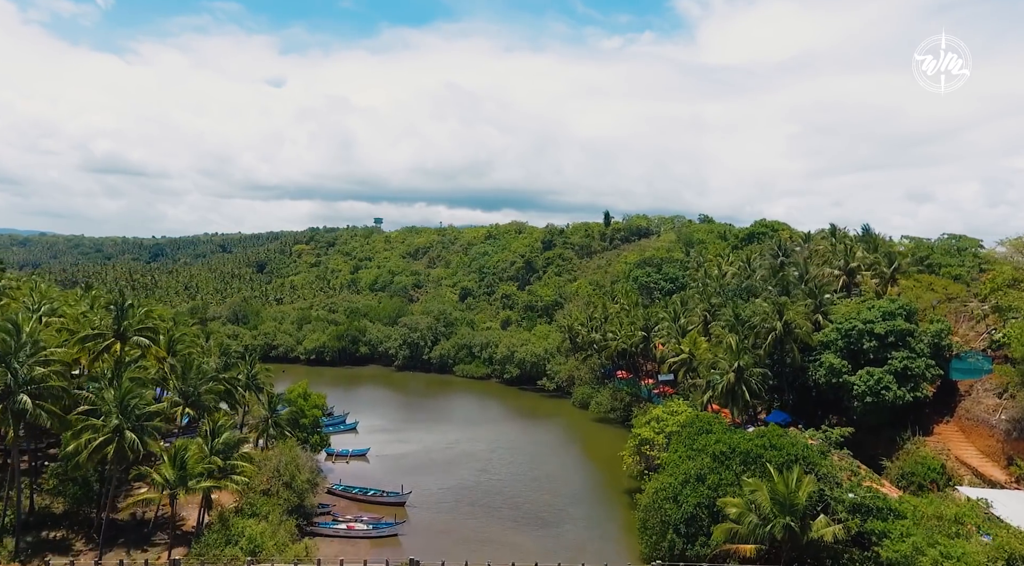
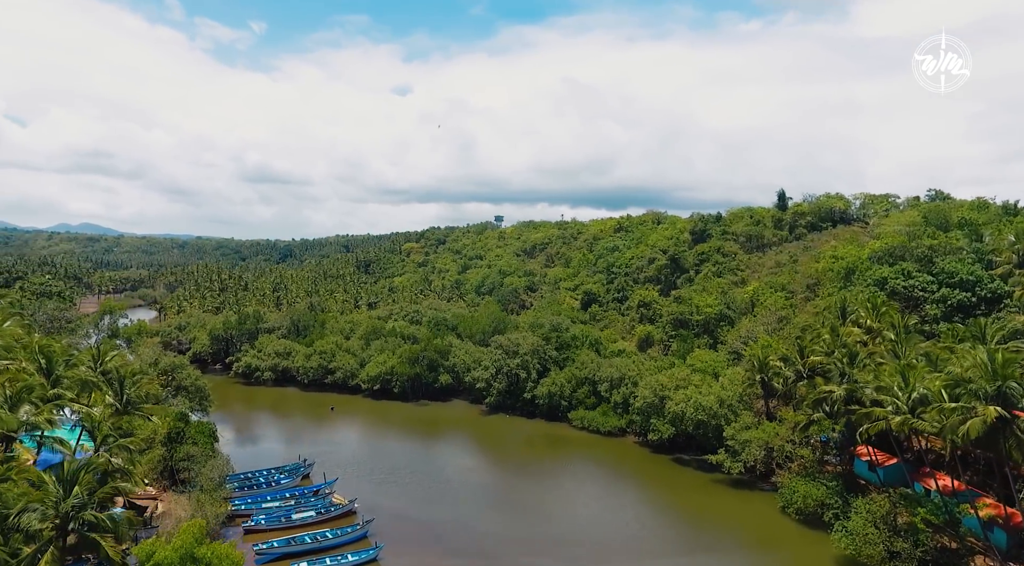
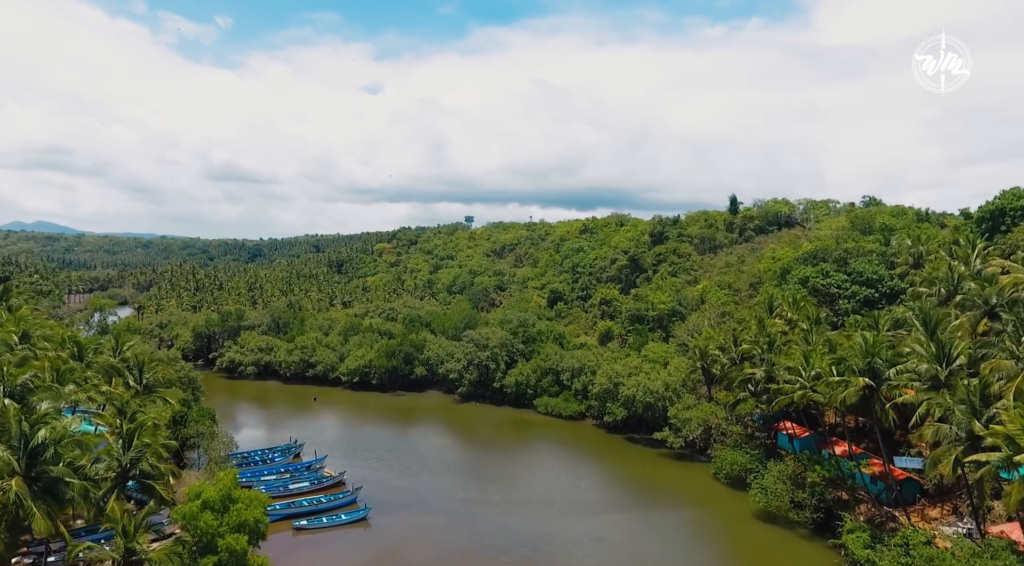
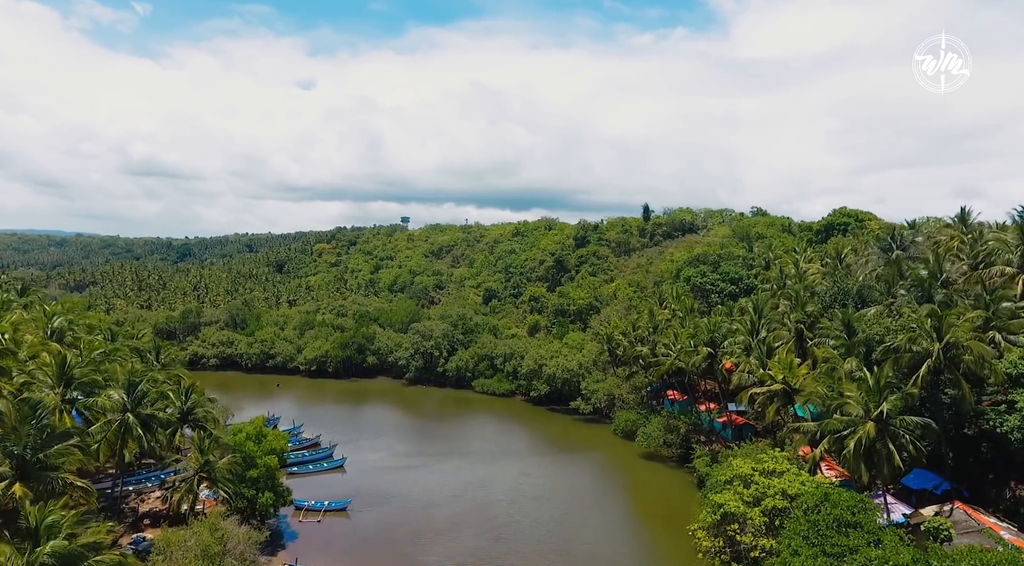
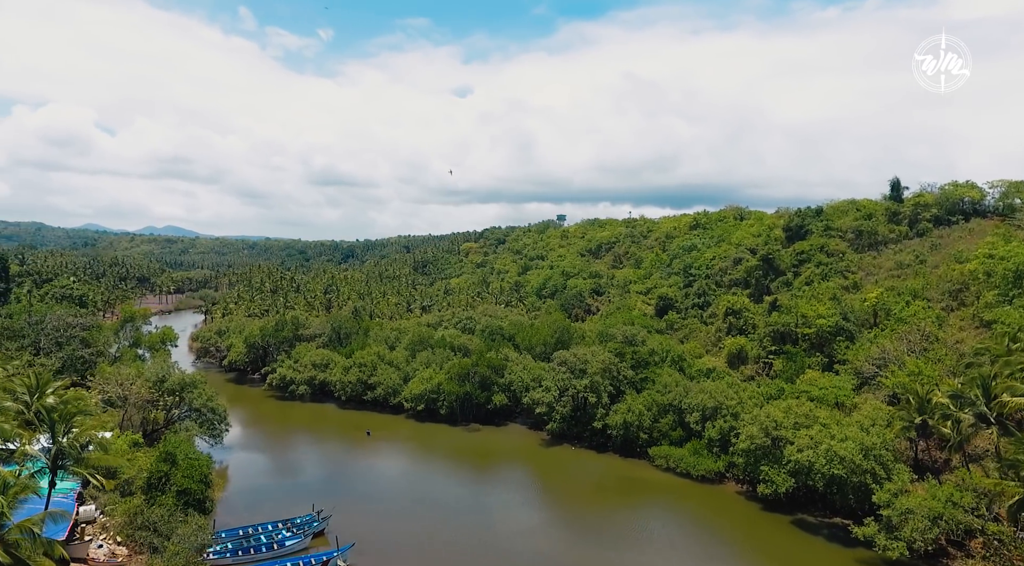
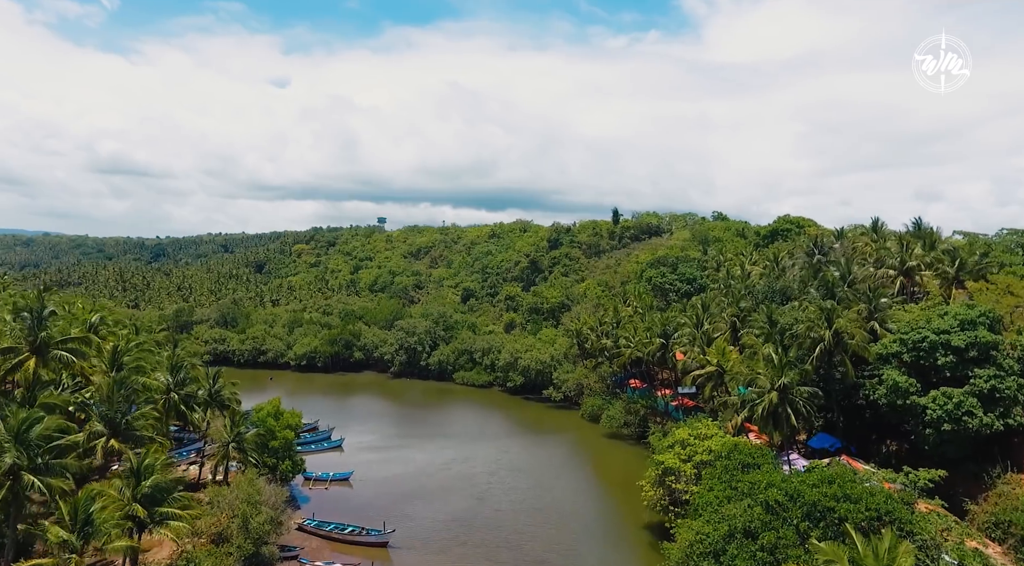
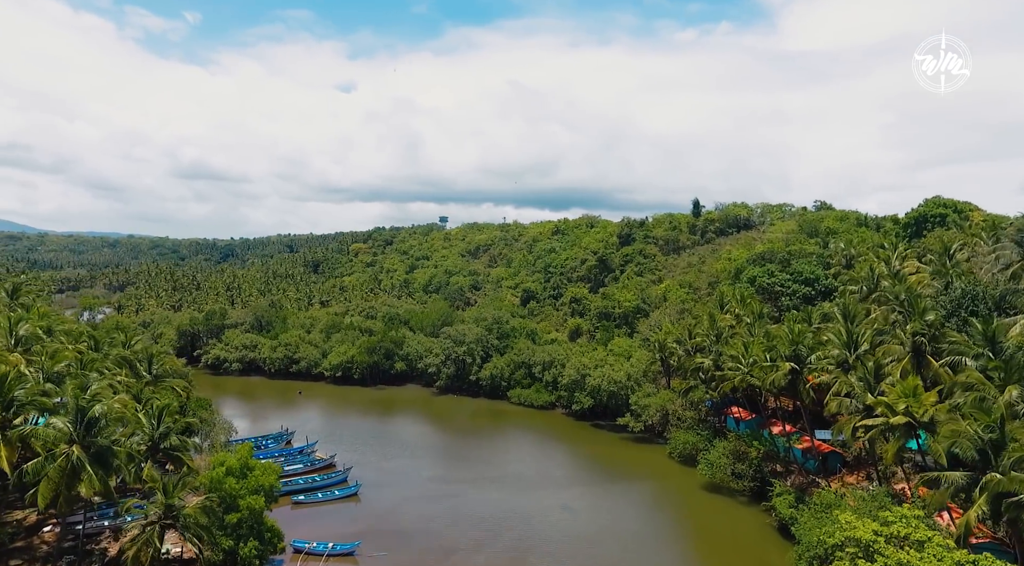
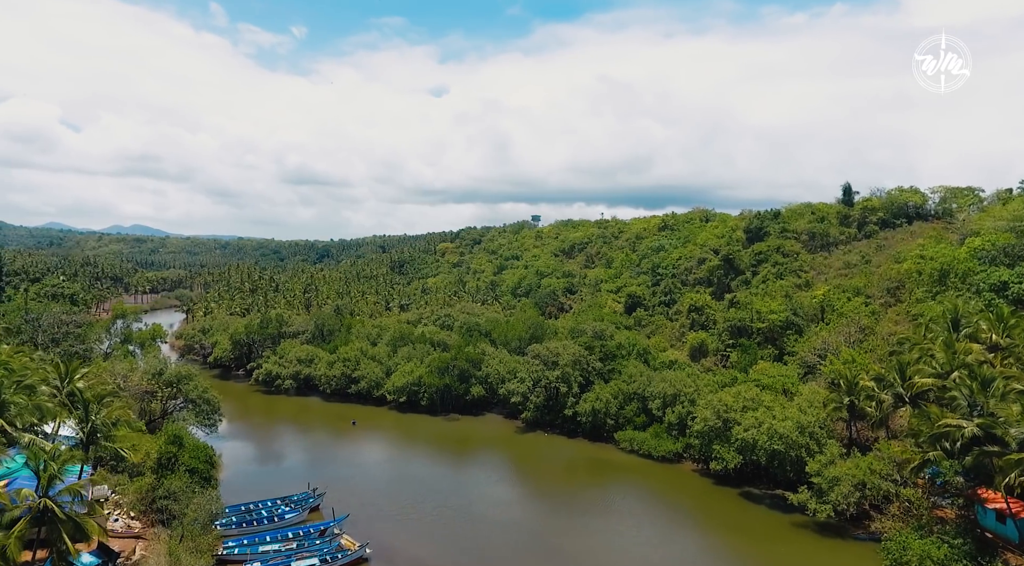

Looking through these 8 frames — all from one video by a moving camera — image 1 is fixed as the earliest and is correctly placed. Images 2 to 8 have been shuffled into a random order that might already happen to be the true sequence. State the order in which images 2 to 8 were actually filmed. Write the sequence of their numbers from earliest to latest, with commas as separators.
6, 4, 7, 3, 2, 8, 5
